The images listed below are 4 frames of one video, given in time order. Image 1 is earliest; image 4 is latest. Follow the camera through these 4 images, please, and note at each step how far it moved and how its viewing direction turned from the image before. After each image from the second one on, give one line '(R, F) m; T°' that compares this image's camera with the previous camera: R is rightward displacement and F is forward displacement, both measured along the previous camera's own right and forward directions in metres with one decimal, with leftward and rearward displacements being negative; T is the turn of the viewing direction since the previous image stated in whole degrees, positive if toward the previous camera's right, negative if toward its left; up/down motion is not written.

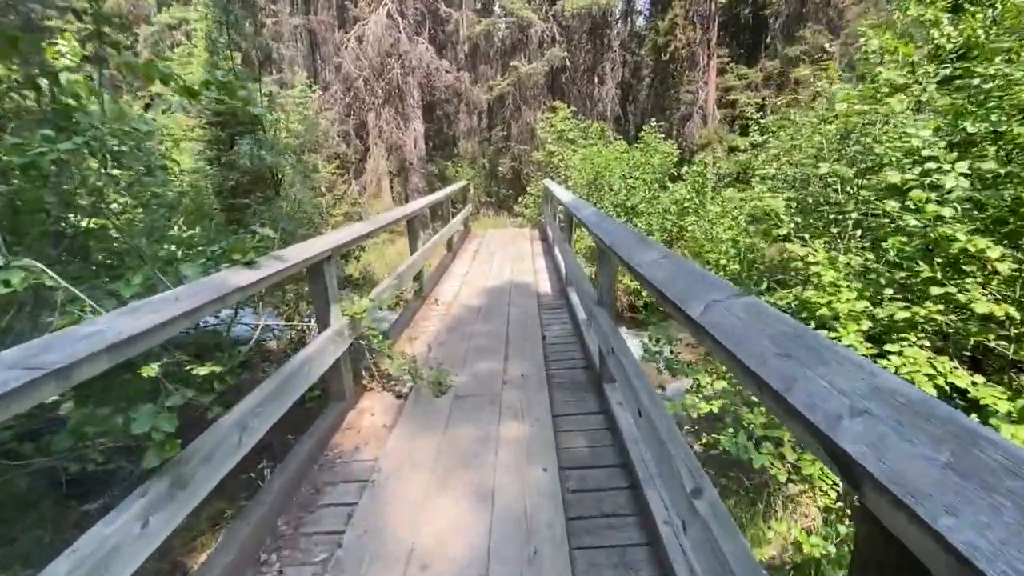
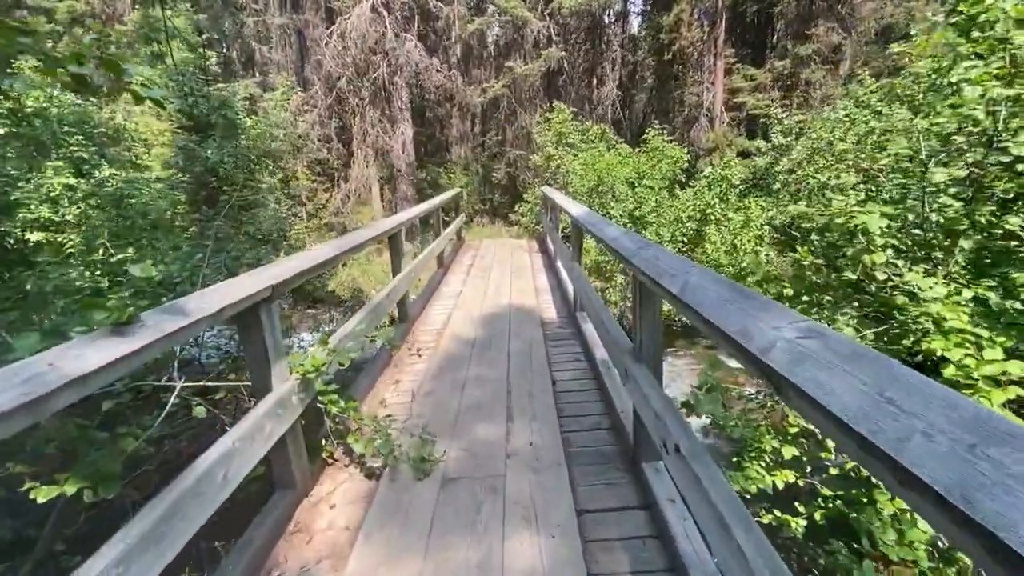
(-0.1, +0.7) m; +1°
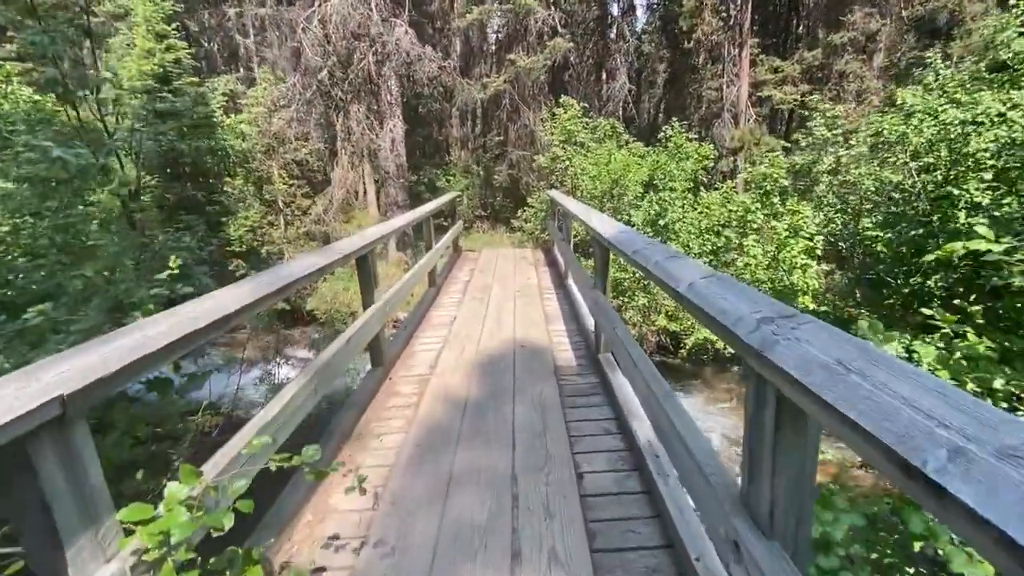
(0.0, +0.9) m; 0°
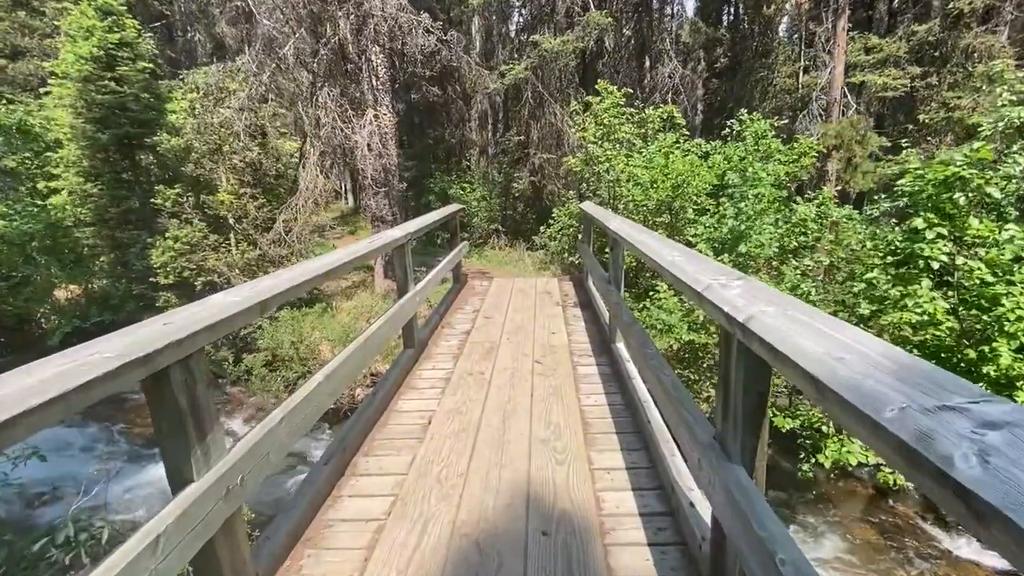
(0.0, +1.8) m; -3°
